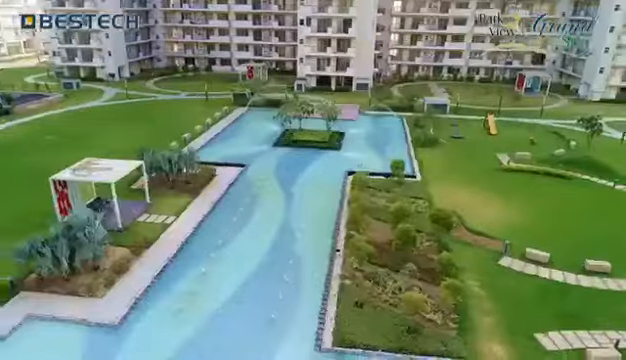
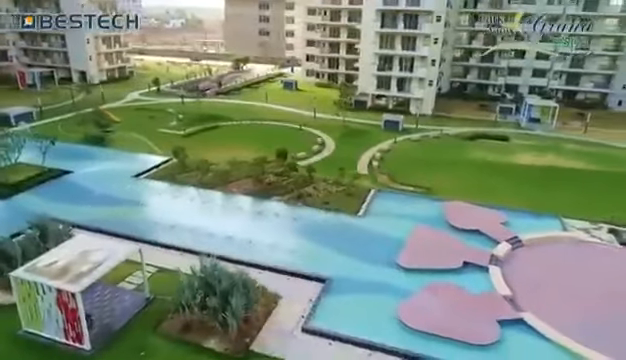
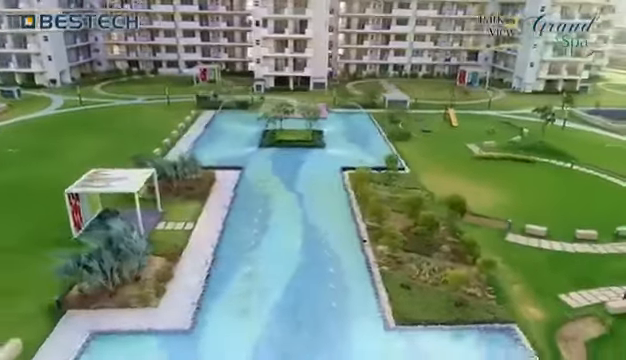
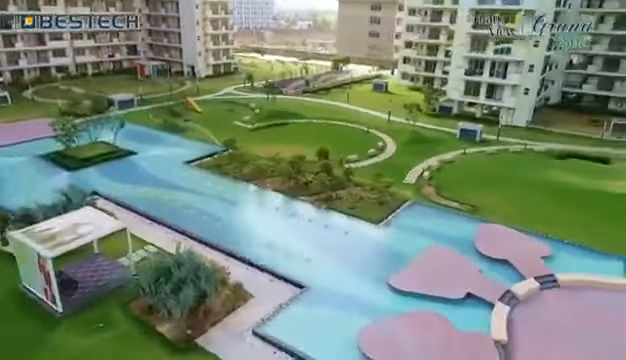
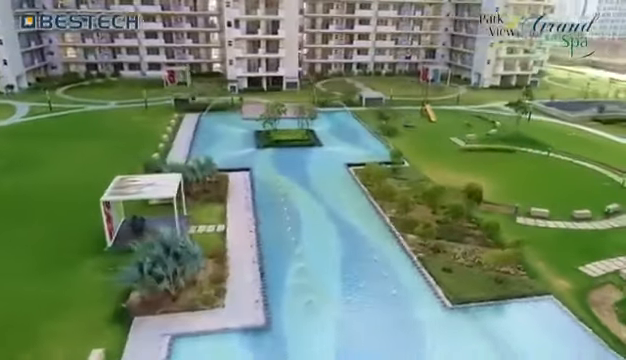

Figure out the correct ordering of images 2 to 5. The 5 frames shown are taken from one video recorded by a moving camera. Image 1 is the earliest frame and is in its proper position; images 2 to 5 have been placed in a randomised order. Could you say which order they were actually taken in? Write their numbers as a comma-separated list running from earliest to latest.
3, 5, 4, 2
